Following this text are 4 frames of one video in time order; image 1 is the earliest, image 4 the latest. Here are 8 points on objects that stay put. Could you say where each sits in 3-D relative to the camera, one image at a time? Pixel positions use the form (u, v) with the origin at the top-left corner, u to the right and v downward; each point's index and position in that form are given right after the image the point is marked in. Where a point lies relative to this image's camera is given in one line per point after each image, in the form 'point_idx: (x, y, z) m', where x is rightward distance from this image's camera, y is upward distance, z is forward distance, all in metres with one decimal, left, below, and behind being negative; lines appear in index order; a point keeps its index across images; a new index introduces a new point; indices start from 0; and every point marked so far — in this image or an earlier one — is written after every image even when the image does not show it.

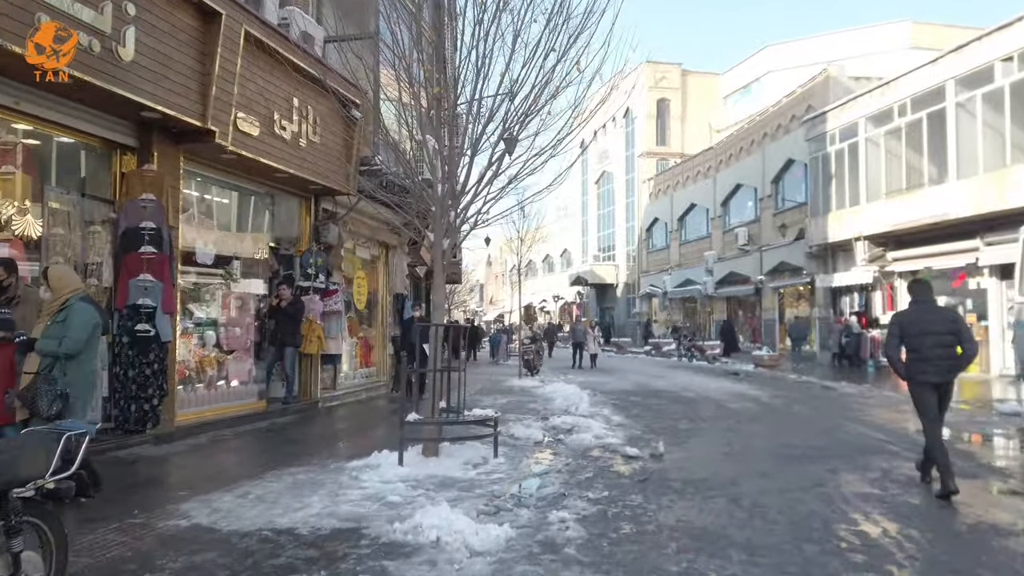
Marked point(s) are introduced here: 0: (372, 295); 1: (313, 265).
0: (-2.6, -0.1, +14.6) m
1: (-2.9, +0.3, +11.4) m
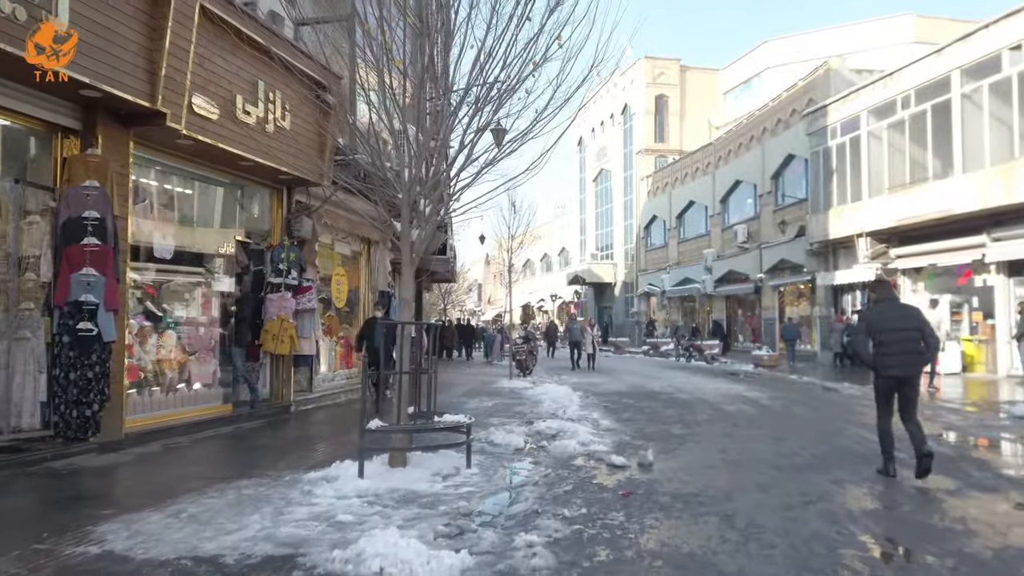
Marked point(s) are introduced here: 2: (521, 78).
0: (-2.8, -0.1, +14.0) m
1: (-3.1, +0.4, +10.7) m
2: (+0.1, +2.0, +7.3) m
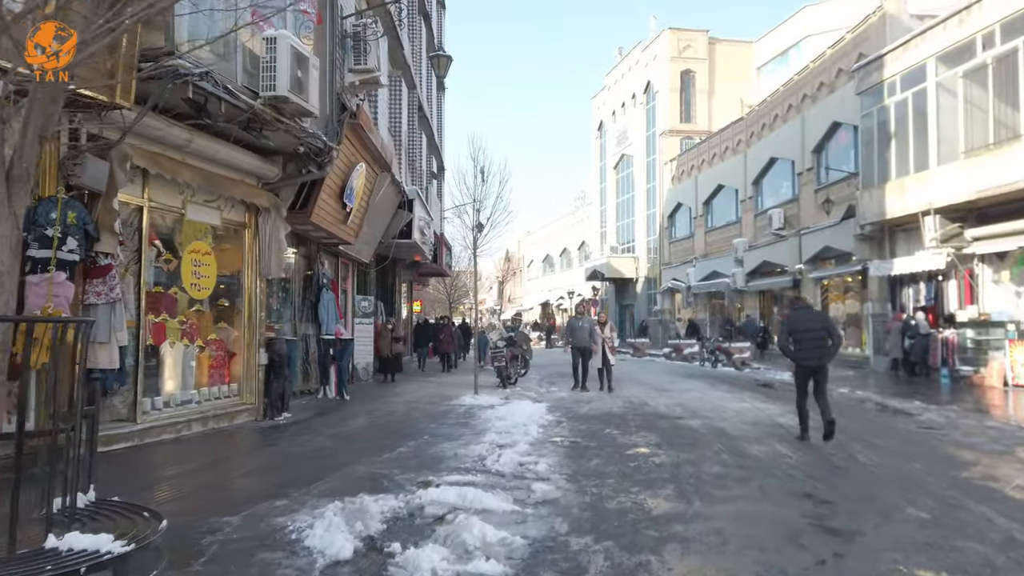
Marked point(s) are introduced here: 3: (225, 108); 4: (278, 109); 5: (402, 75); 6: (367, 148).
0: (-3.6, +0.1, +10.1) m
1: (-4.0, +0.6, +6.9) m
2: (-1.0, +2.2, +3.3) m
3: (-3.0, +1.9, +8.2) m
4: (-2.7, +2.1, +9.0) m
5: (-2.5, +4.9, +18.1) m
6: (-2.3, +2.2, +12.5) m
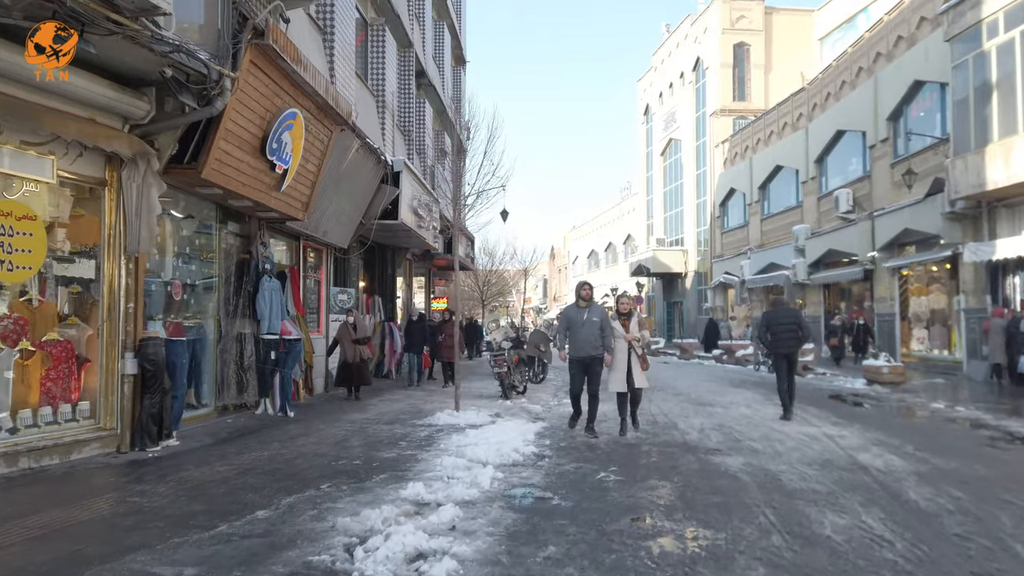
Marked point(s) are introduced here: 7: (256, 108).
0: (-4.0, +0.3, +7.3) m
1: (-4.7, +0.7, +4.1) m
2: (-1.9, +2.3, +0.3) m
3: (-3.6, +2.1, +5.3) m
4: (-3.2, +2.2, +6.1) m
5: (-2.4, +5.1, +15.2) m
6: (-2.6, +2.4, +9.5) m
7: (-2.8, +2.0, +8.7) m
